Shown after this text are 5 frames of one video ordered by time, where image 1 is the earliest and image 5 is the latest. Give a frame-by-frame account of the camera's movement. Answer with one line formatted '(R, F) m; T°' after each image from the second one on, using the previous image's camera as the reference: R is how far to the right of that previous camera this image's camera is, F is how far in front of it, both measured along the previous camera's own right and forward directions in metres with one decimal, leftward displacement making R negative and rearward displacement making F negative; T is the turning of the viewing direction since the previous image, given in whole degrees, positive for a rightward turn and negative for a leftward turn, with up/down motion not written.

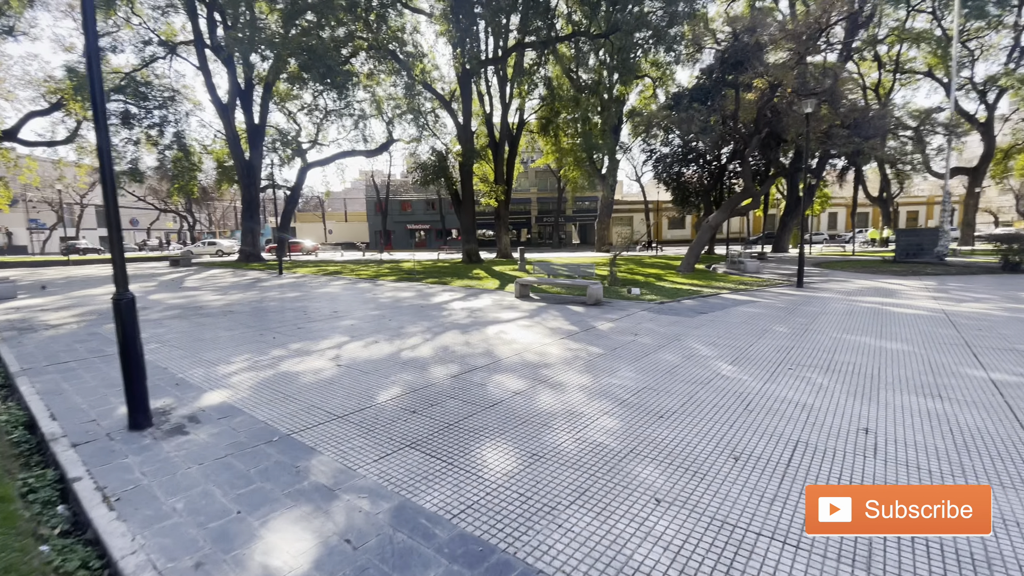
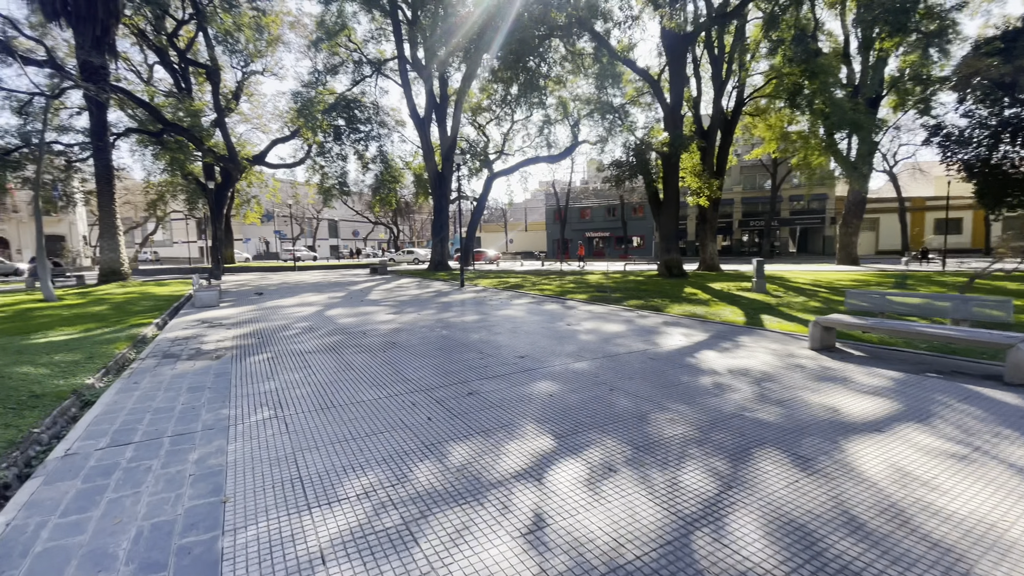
(-1.5, +3.6) m; -20°
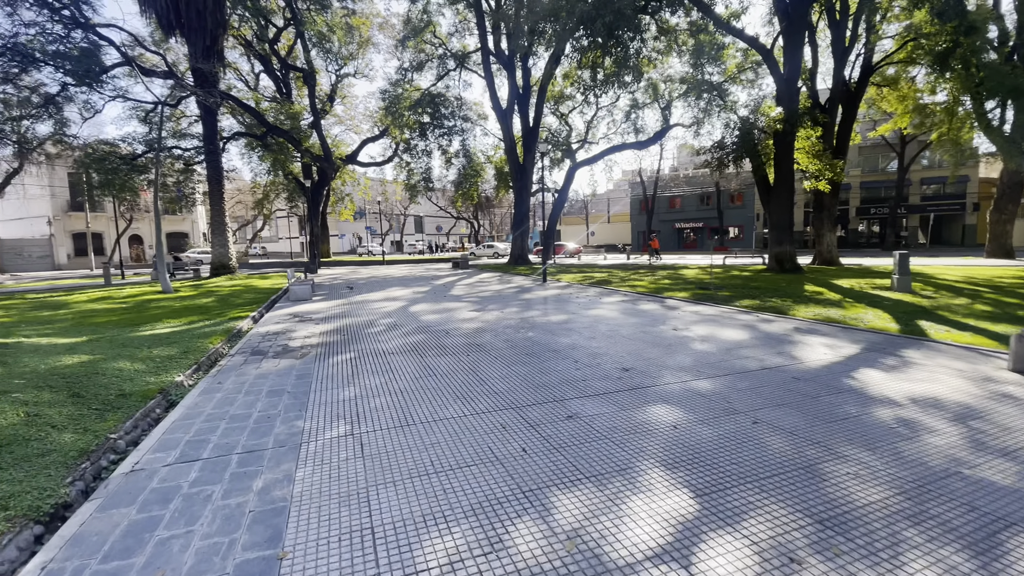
(-0.3, +0.8) m; -9°
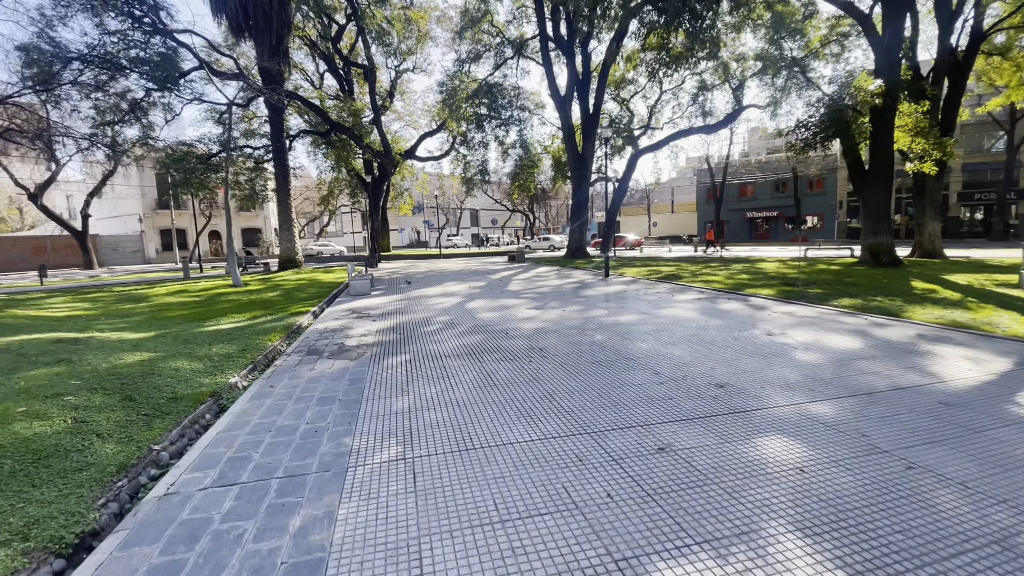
(-0.2, +0.6) m; -7°
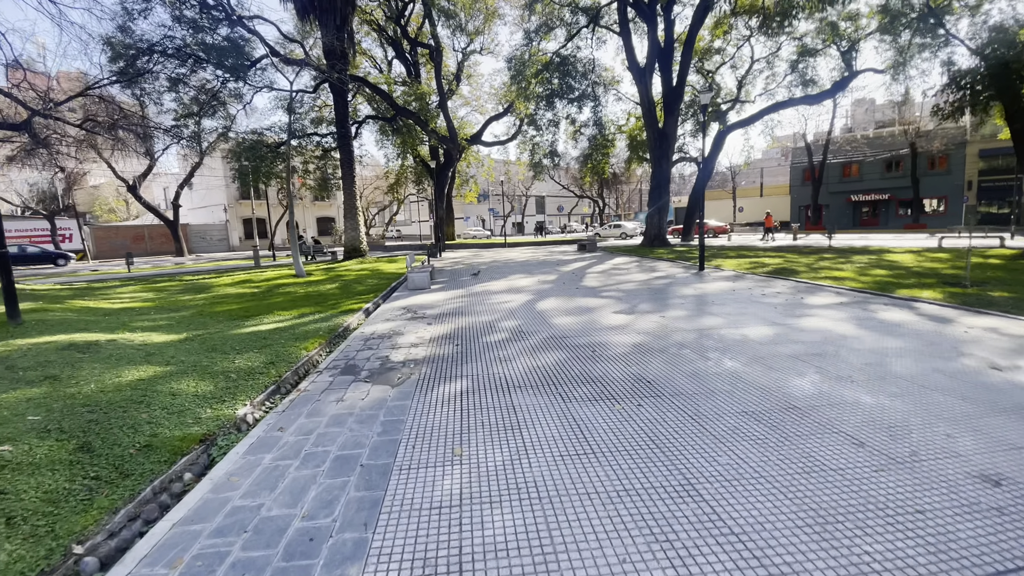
(-0.3, +1.7) m; -8°
